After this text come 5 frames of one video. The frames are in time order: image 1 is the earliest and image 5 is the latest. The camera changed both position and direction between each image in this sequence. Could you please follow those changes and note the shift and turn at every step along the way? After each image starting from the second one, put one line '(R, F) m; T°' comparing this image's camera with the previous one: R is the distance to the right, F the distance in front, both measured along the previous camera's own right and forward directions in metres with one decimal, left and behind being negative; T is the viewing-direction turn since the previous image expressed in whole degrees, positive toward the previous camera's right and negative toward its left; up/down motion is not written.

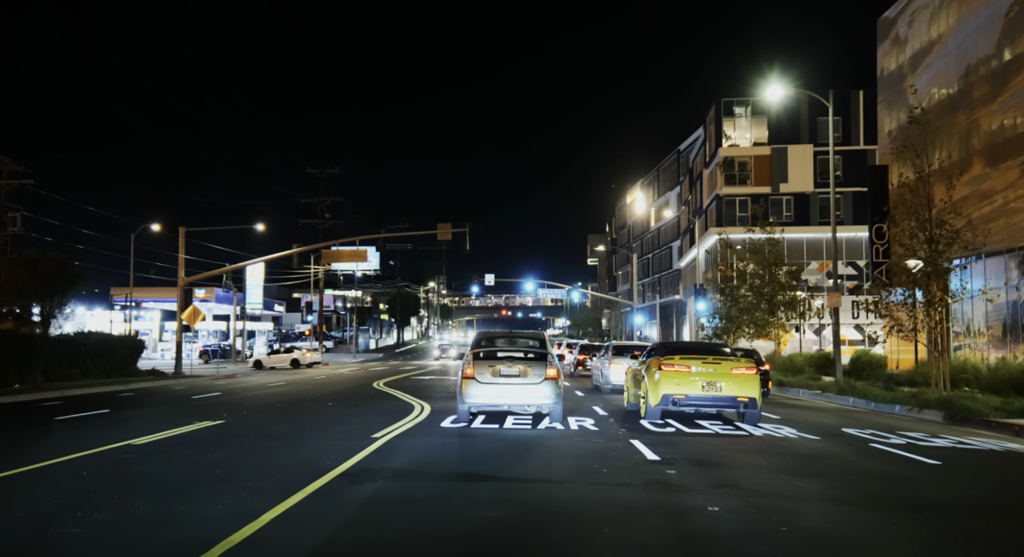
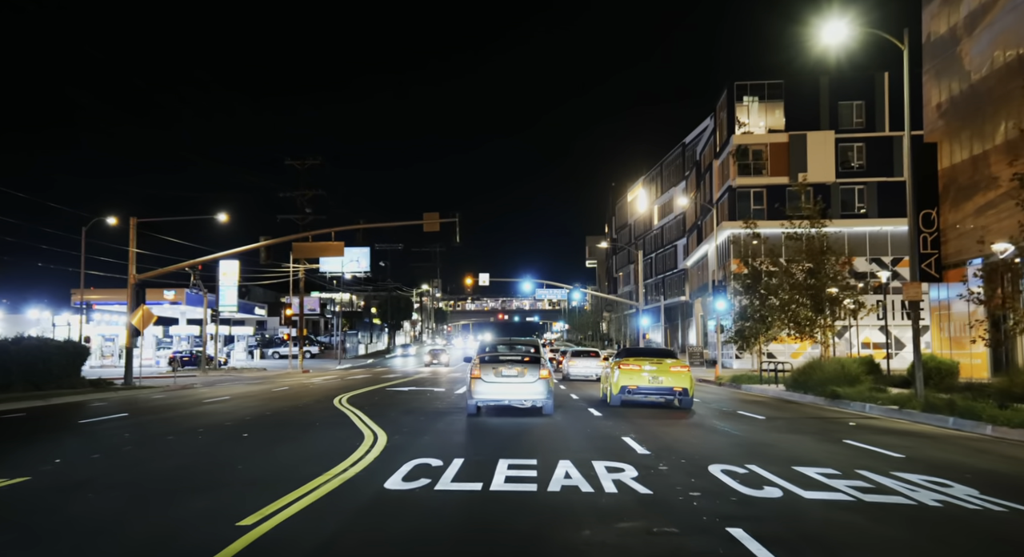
(0.0, +5.0) m; 0°
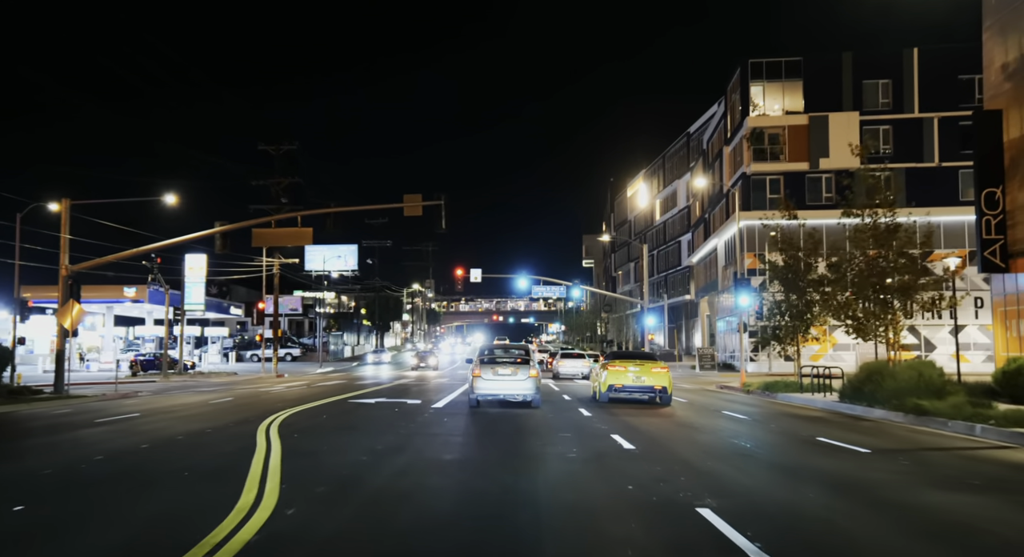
(+0.1, +5.1) m; 0°
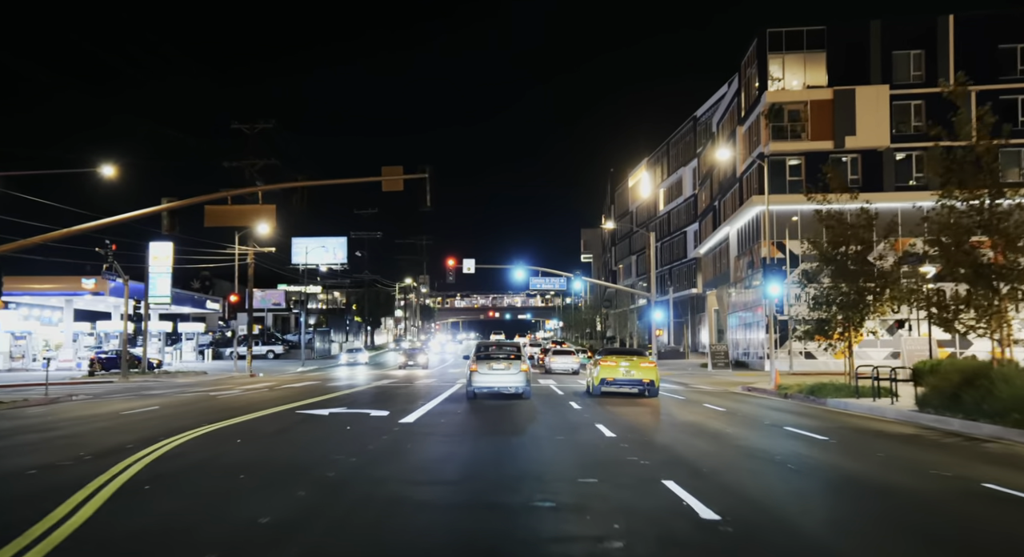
(0.0, +4.6) m; 0°
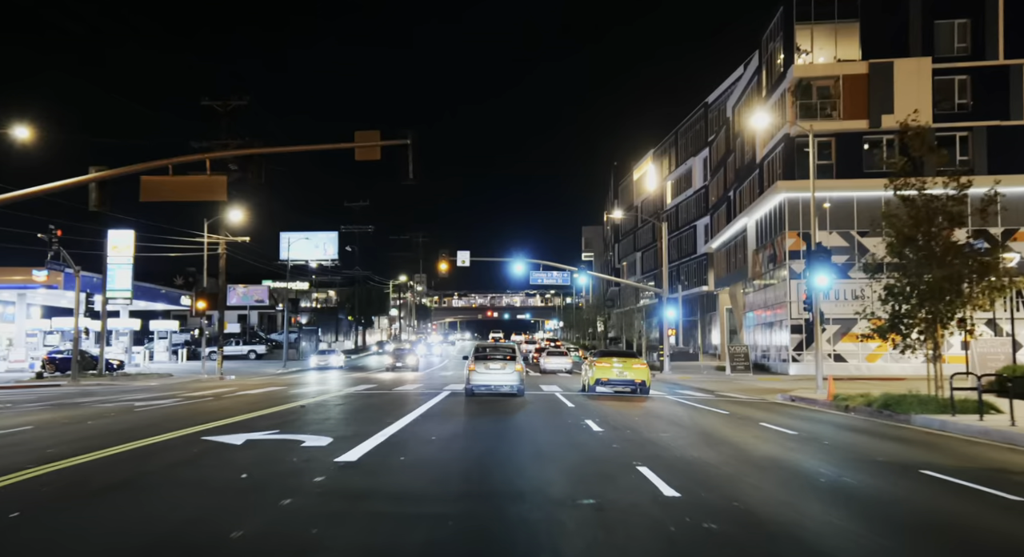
(0.0, +4.8) m; 0°
